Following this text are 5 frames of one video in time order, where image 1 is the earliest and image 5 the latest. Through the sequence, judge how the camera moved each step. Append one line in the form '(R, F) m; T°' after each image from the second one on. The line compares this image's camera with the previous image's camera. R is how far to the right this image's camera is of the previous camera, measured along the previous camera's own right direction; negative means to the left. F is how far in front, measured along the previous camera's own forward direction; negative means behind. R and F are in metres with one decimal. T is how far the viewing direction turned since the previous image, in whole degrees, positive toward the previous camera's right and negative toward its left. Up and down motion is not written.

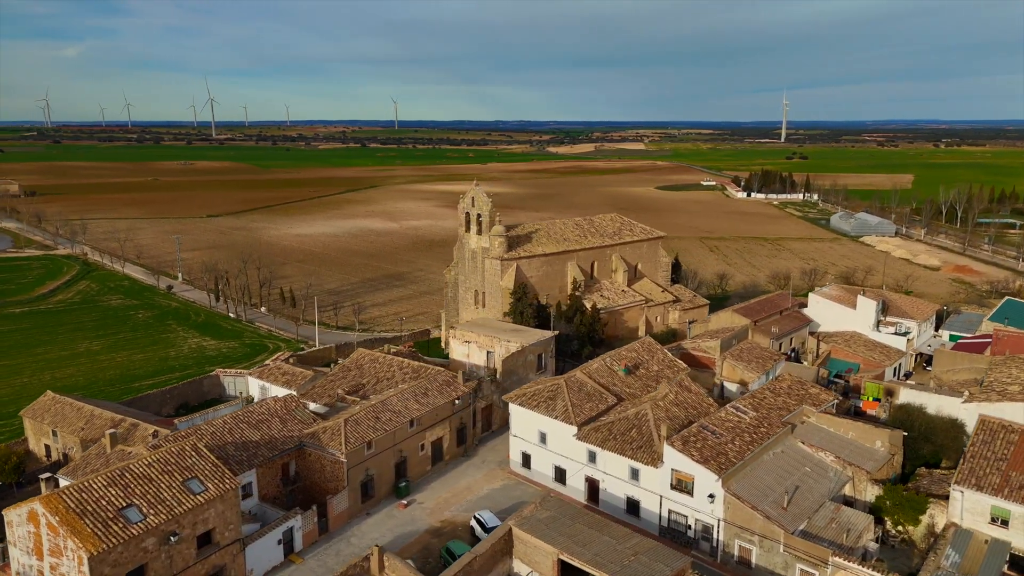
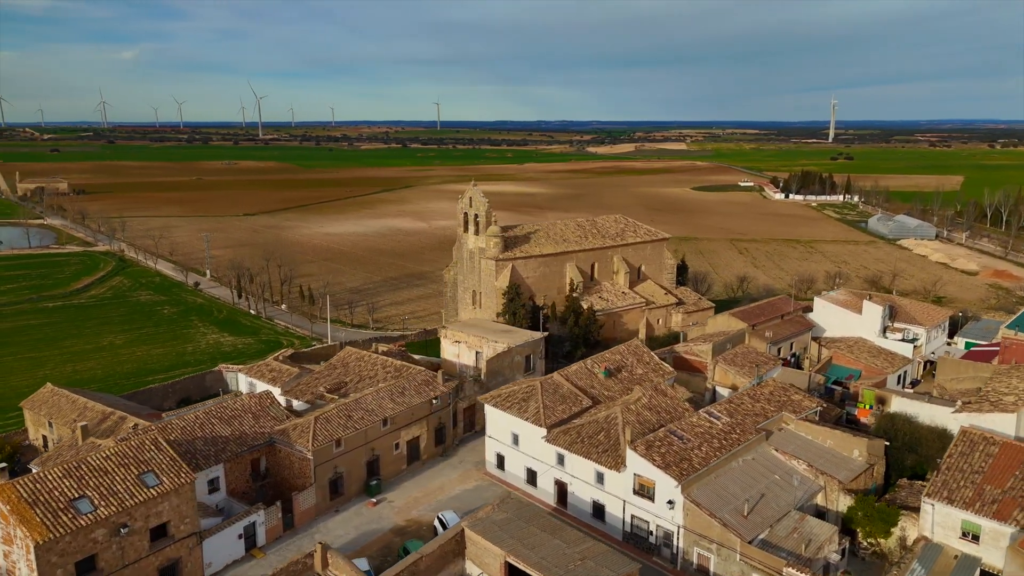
(+2.0, +0.1) m; -3°
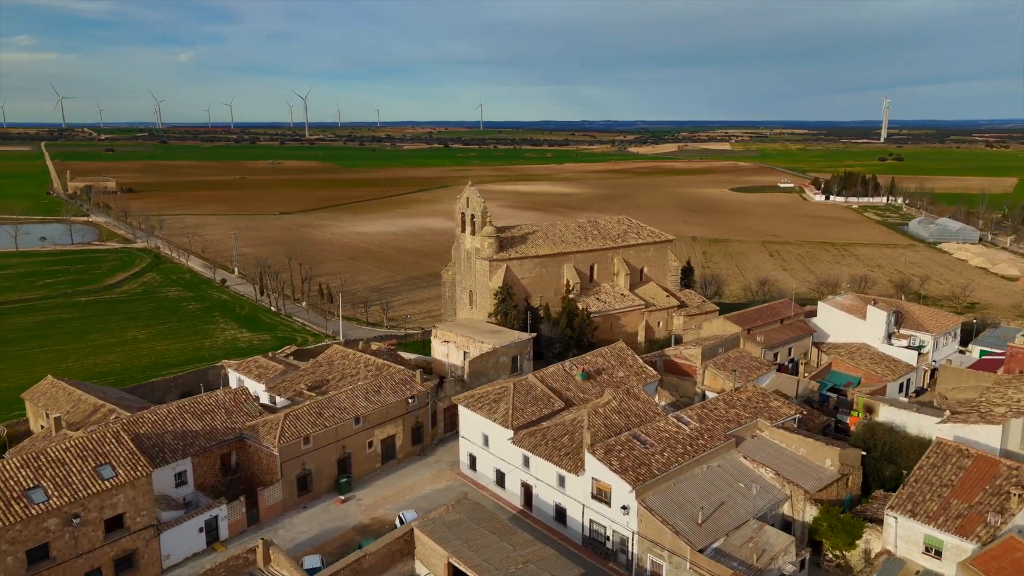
(+2.1, +0.1) m; -3°
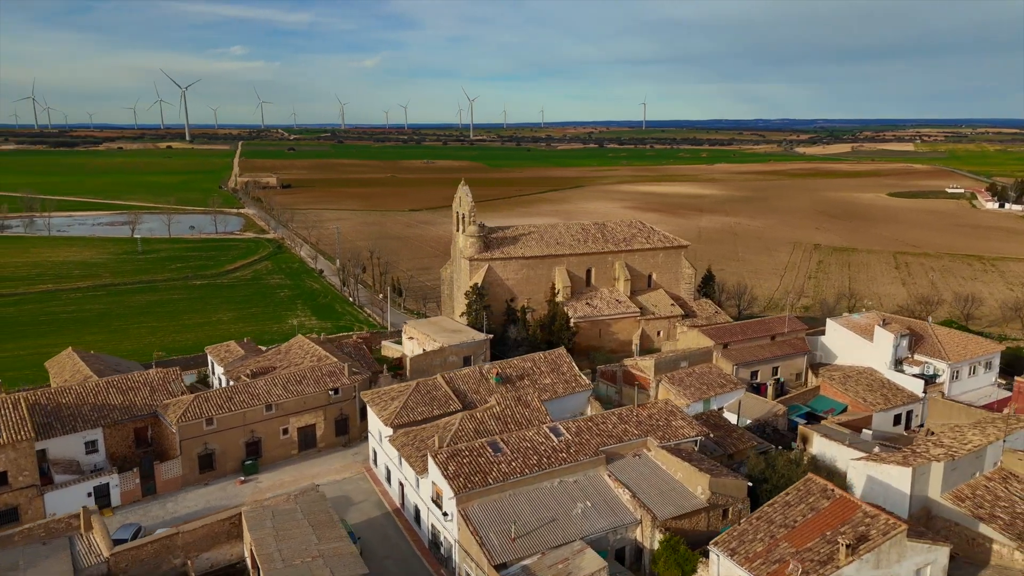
(+7.6, +0.9) m; -12°
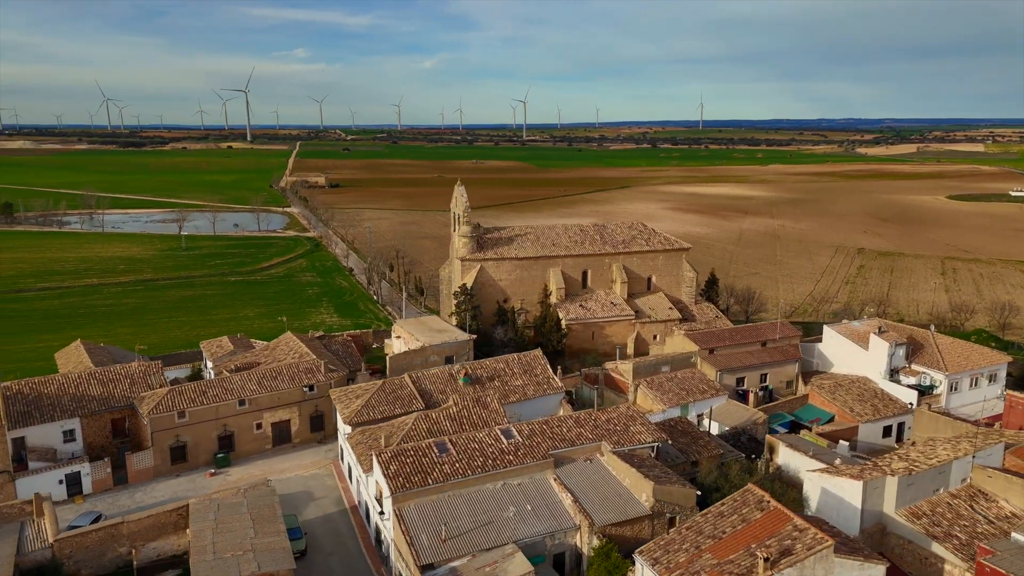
(+2.7, +0.1) m; -4°
